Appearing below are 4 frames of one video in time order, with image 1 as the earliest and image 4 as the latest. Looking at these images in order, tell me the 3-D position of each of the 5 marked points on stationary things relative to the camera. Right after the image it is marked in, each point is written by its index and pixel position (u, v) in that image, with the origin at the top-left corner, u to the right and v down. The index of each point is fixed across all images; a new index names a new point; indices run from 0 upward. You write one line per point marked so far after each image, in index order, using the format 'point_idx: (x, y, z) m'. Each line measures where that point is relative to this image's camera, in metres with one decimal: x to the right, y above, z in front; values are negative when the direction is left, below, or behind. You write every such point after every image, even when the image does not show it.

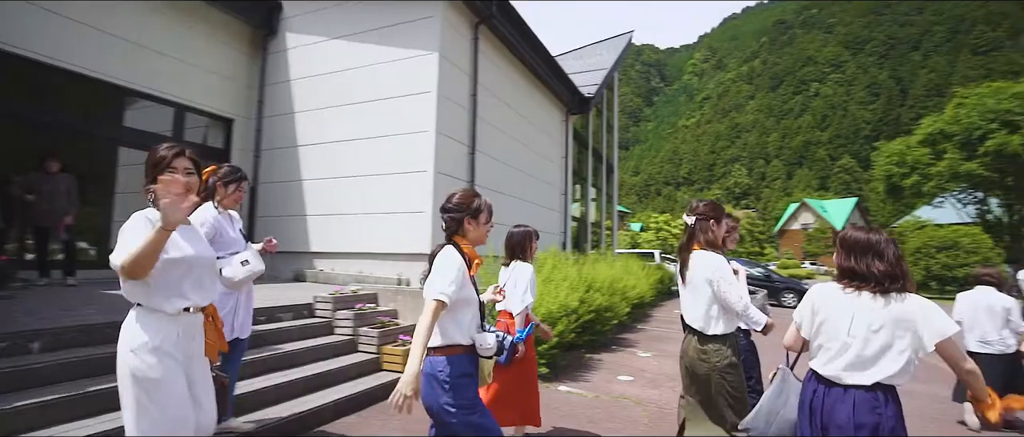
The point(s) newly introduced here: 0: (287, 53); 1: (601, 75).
0: (-4.3, +3.1, +9.6) m
1: (+2.8, +4.6, +16.2) m
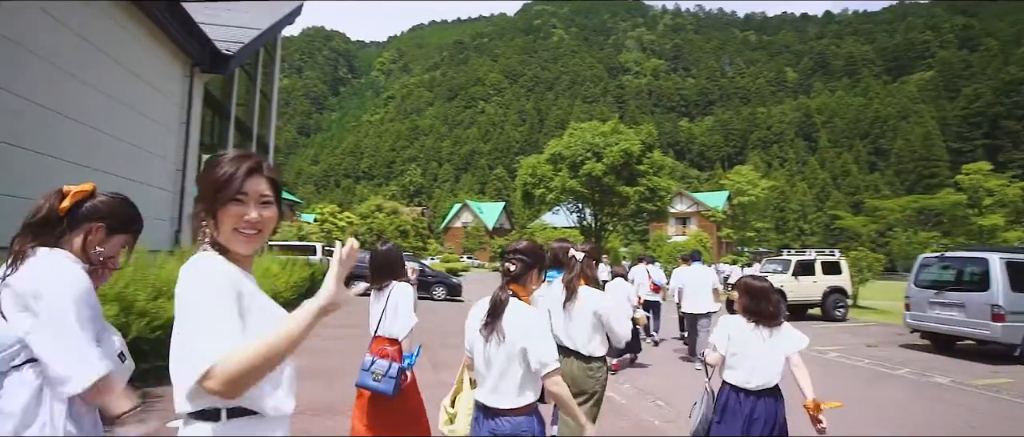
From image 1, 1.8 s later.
0: (-9.1, +3.7, +4.2) m
1: (-7.0, +5.0, +13.7) m
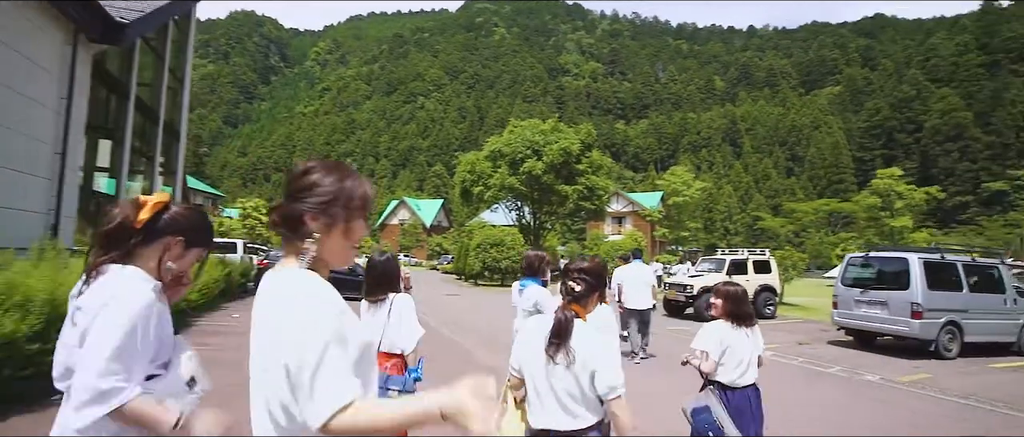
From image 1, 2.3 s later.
0: (-9.5, +3.9, +2.5) m
1: (-8.5, +5.1, +12.2) m
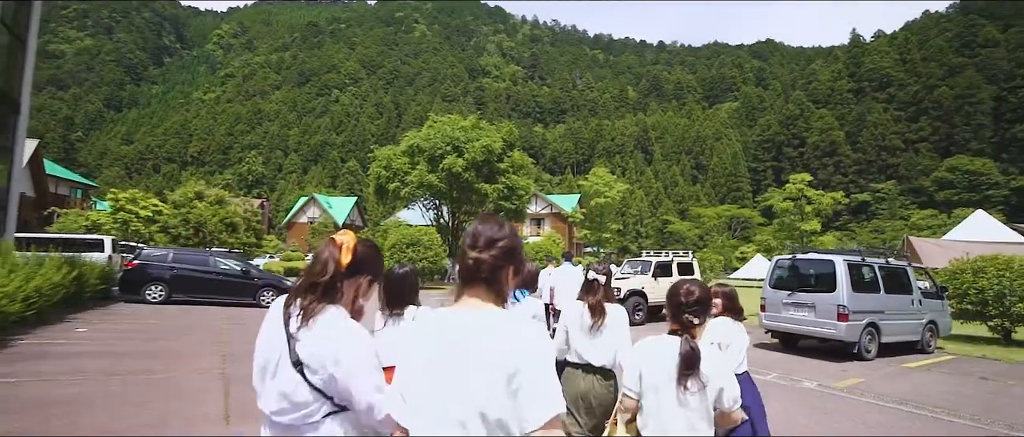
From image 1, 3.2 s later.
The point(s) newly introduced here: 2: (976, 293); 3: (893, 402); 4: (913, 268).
0: (-9.5, +4.1, -0.1) m
1: (-10.1, +5.4, +9.6) m
2: (+10.9, -1.7, +11.9) m
3: (+5.2, -2.5, +6.8) m
4: (+8.4, -1.0, +10.6) m
